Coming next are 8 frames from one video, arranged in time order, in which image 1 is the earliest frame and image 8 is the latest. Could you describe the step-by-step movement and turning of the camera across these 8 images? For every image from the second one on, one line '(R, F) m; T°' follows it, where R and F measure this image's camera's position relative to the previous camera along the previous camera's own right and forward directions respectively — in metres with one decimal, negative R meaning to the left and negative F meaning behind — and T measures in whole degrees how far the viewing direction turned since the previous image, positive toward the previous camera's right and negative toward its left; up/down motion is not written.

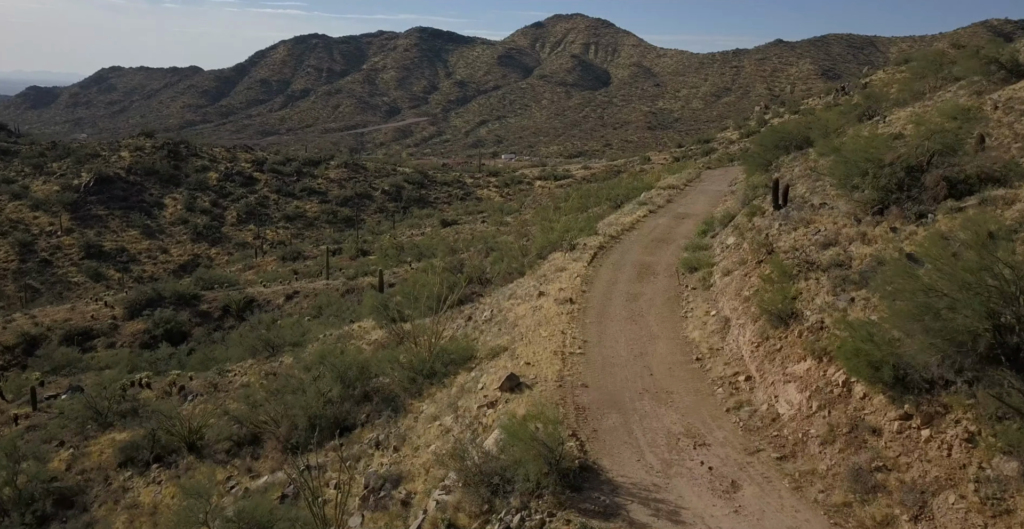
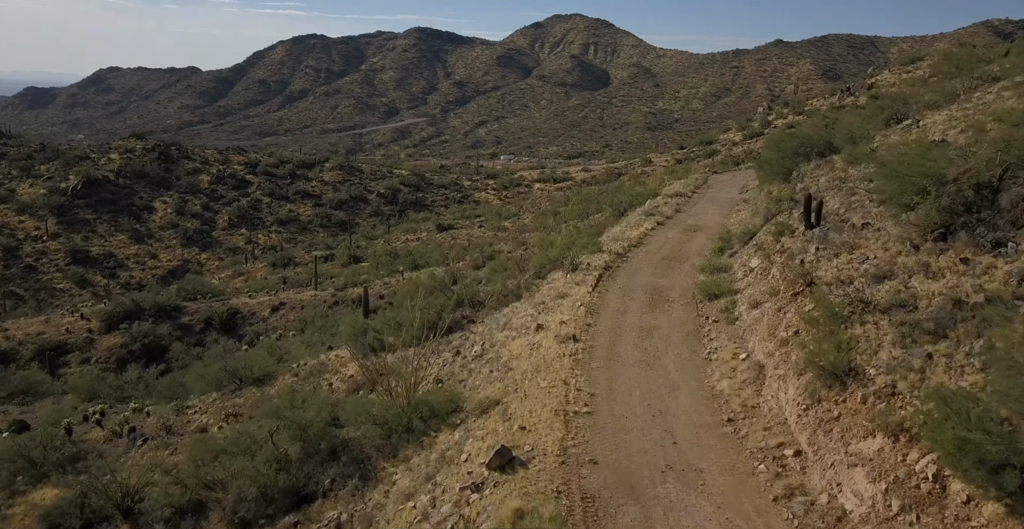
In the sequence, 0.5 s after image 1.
(+0.1, +1.7) m; 0°
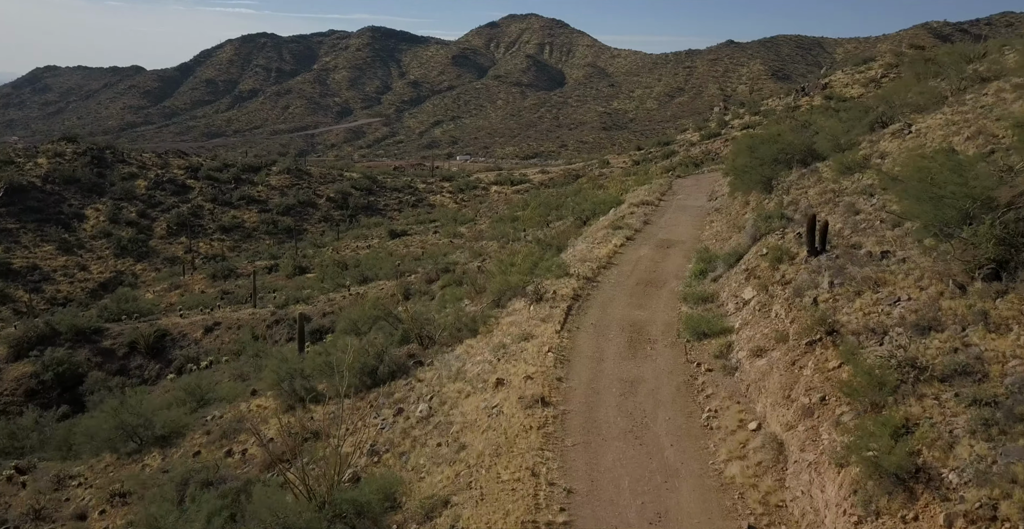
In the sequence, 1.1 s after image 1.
(+0.1, +2.0) m; +3°
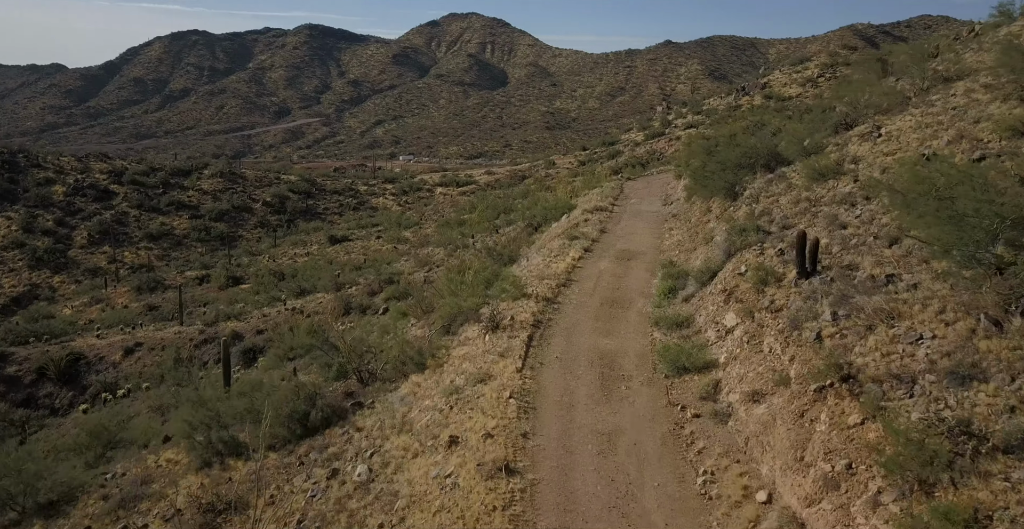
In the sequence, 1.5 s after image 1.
(-0.1, +1.4) m; +4°
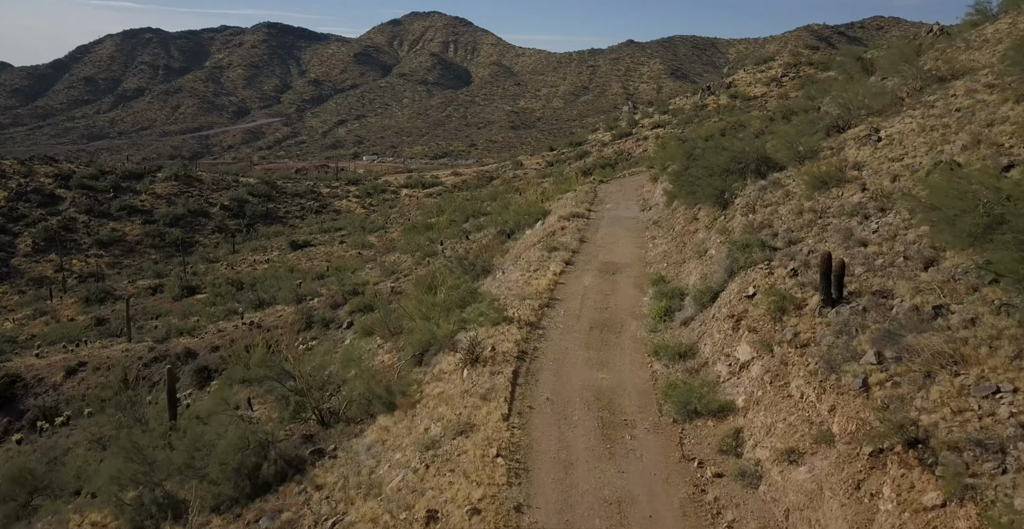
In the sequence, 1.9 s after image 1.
(-0.2, +1.3) m; +2°
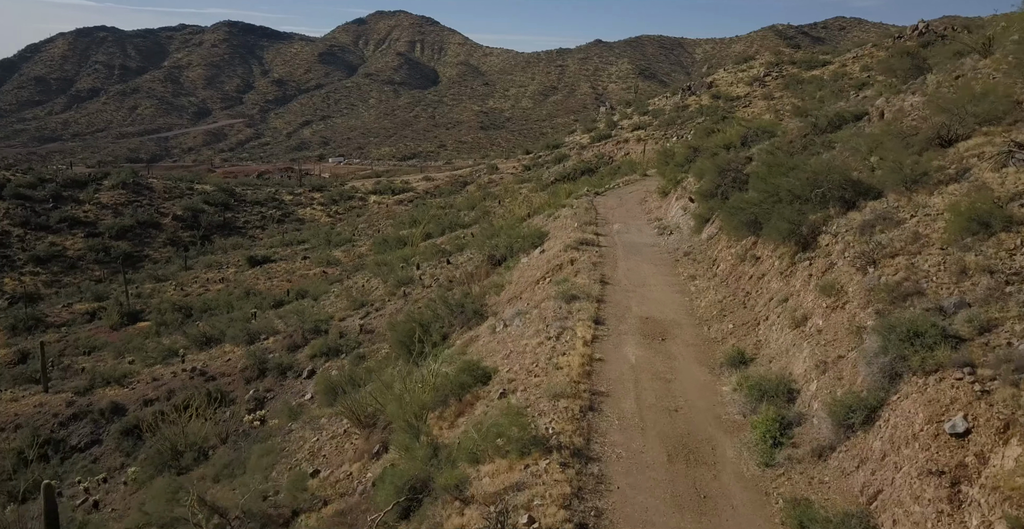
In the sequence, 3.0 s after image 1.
(-0.6, +4.0) m; +2°
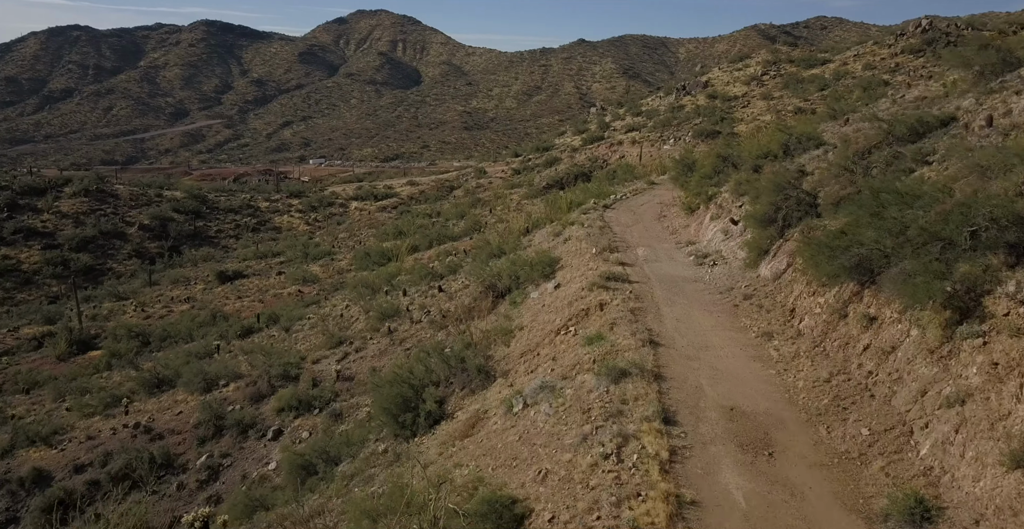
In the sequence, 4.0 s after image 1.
(-0.5, +3.5) m; +1°
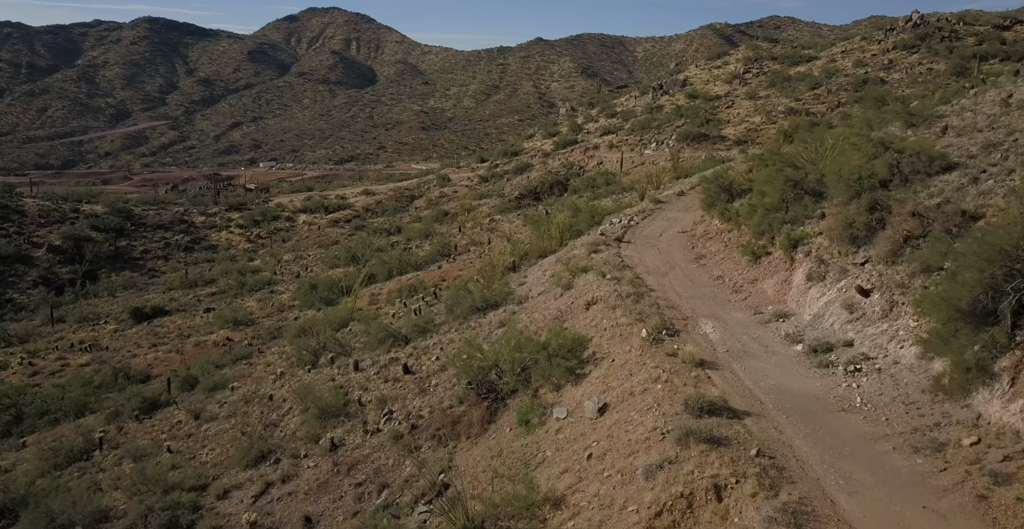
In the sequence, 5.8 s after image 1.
(-0.7, +6.5) m; +3°
